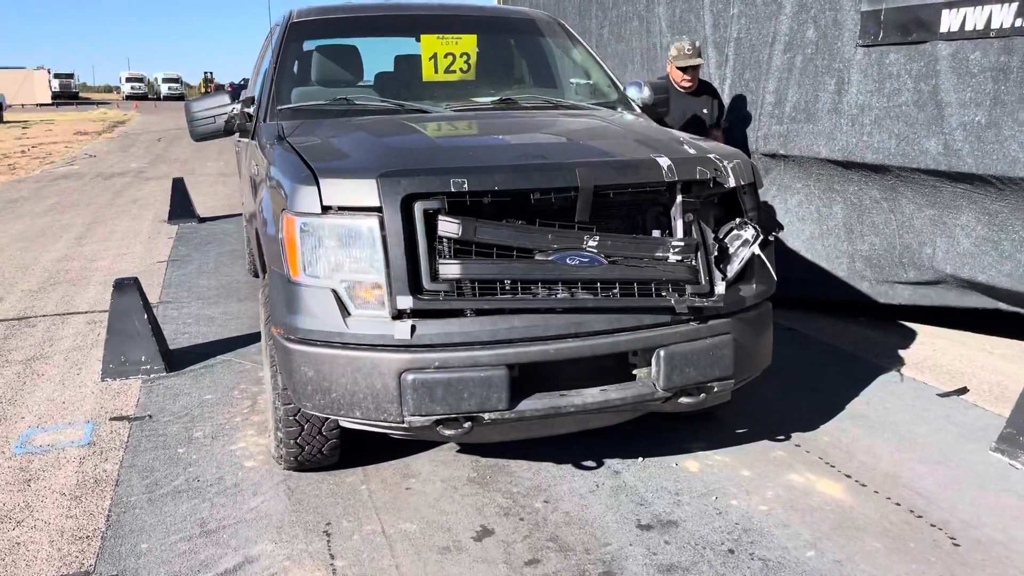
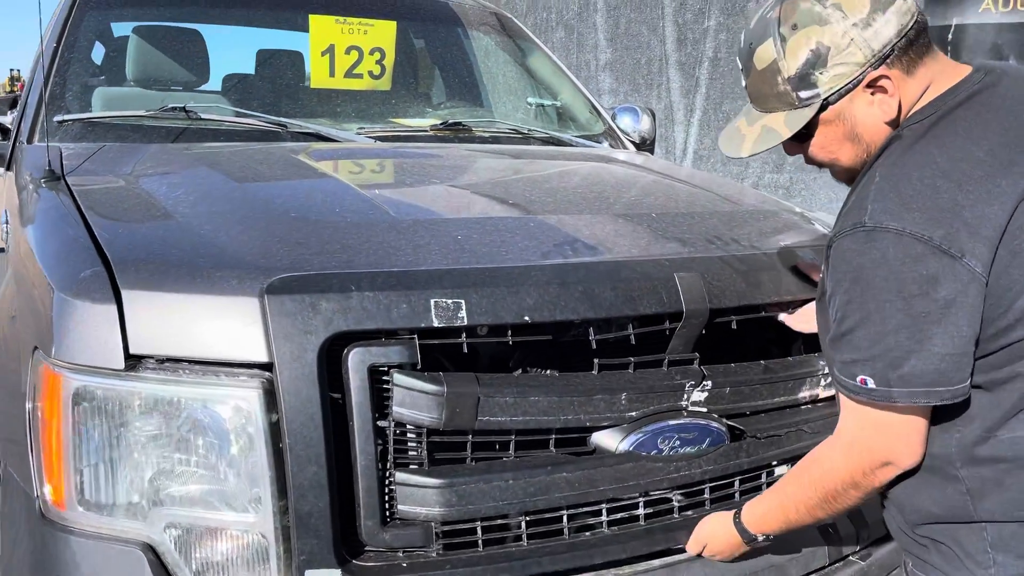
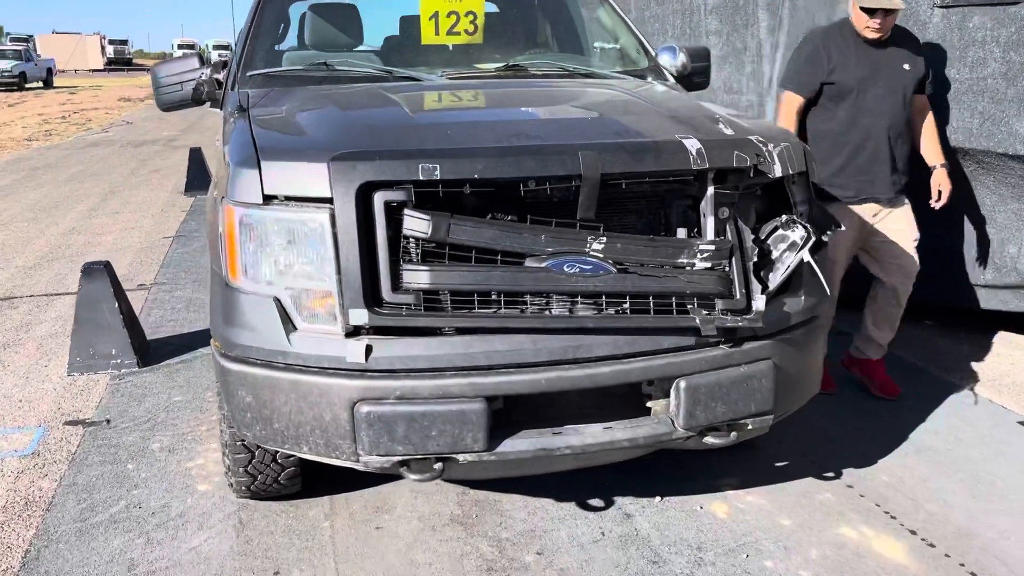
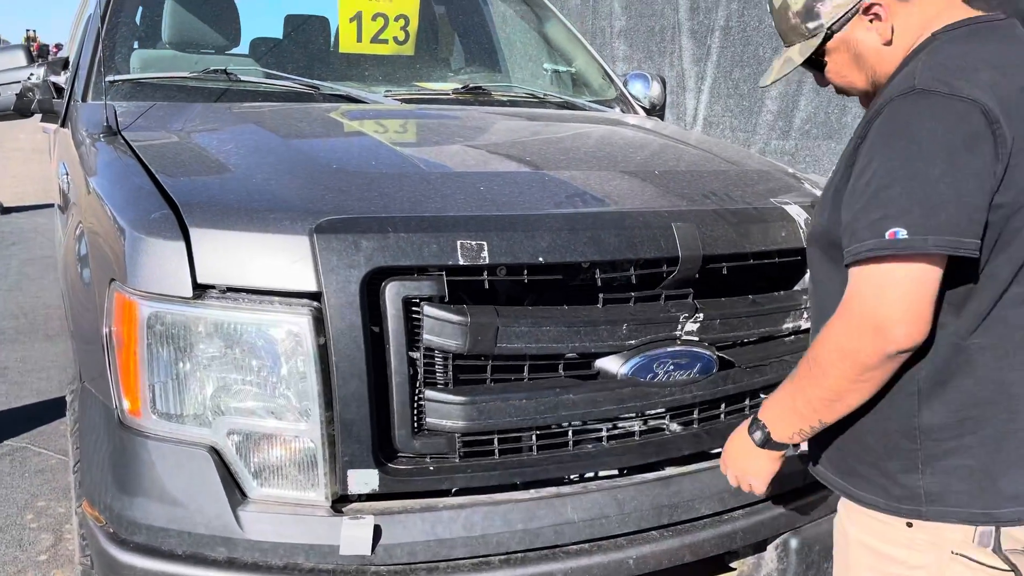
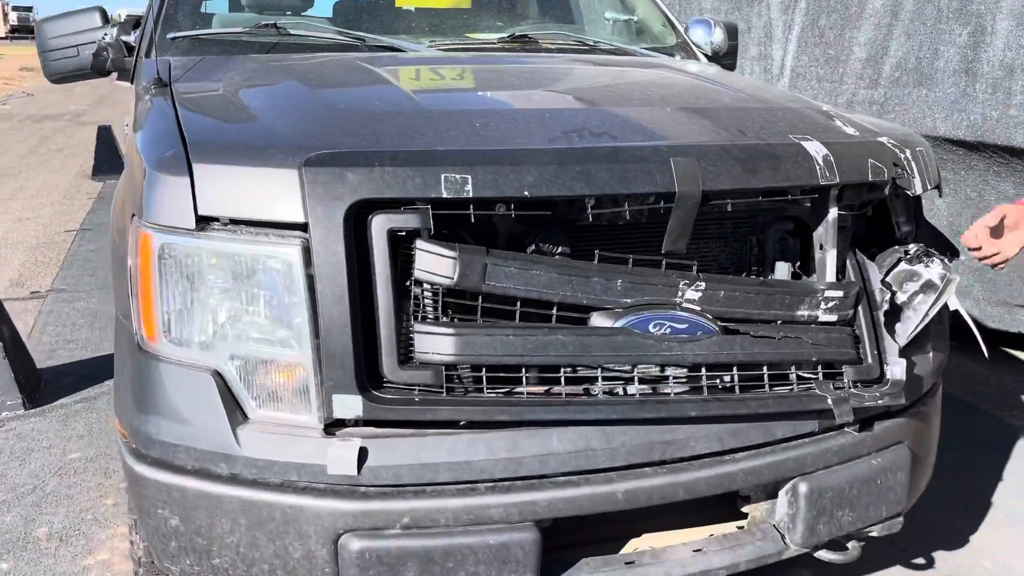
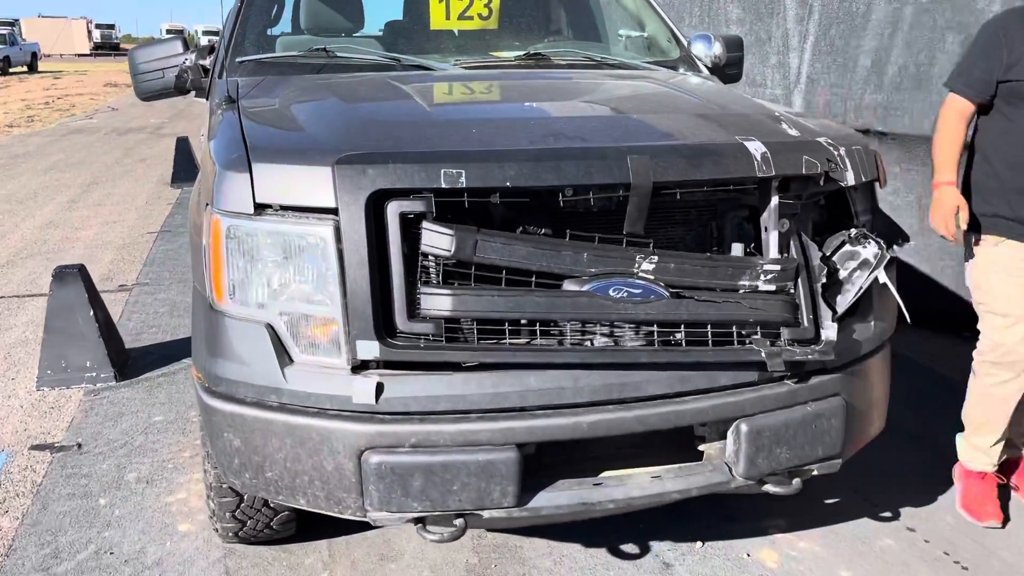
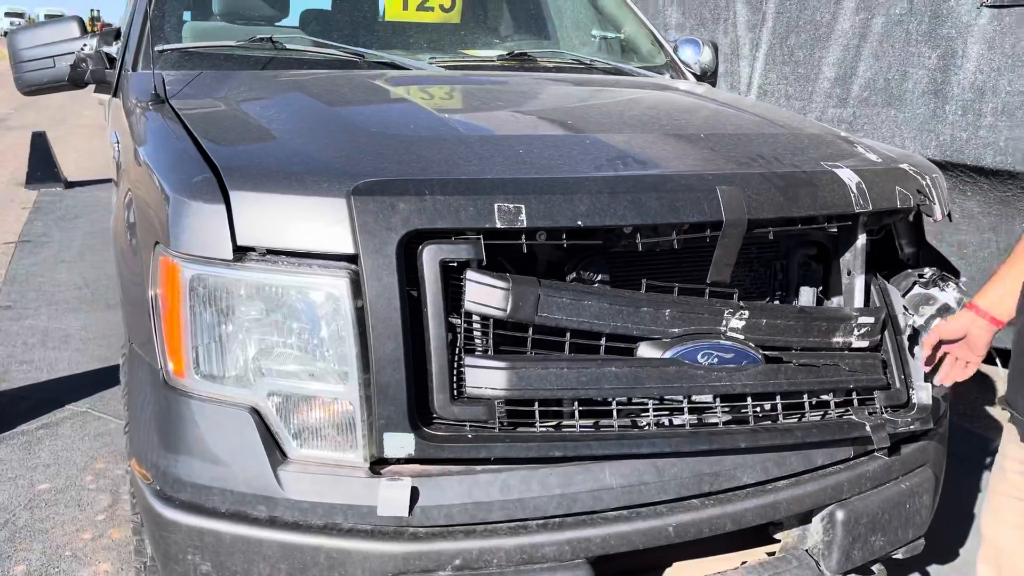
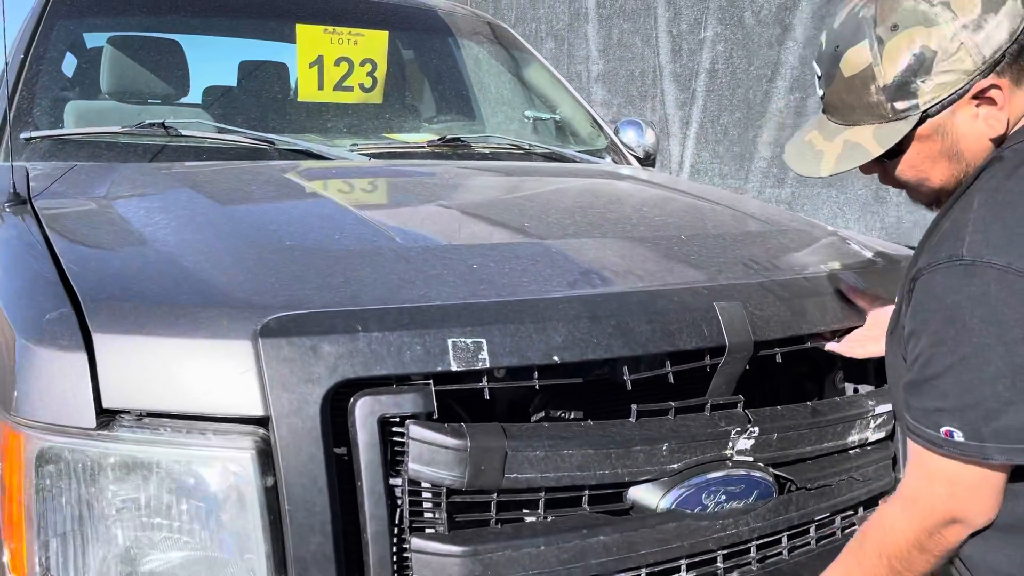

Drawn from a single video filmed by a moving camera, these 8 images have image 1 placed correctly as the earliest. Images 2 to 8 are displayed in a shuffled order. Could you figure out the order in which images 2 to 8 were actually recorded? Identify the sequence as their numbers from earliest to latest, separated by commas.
3, 6, 5, 7, 4, 2, 8
